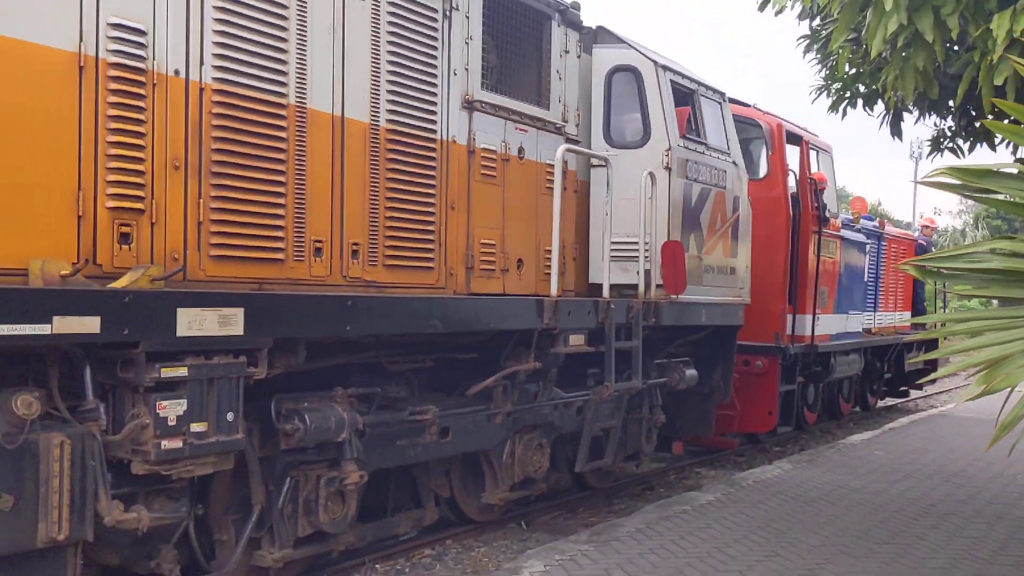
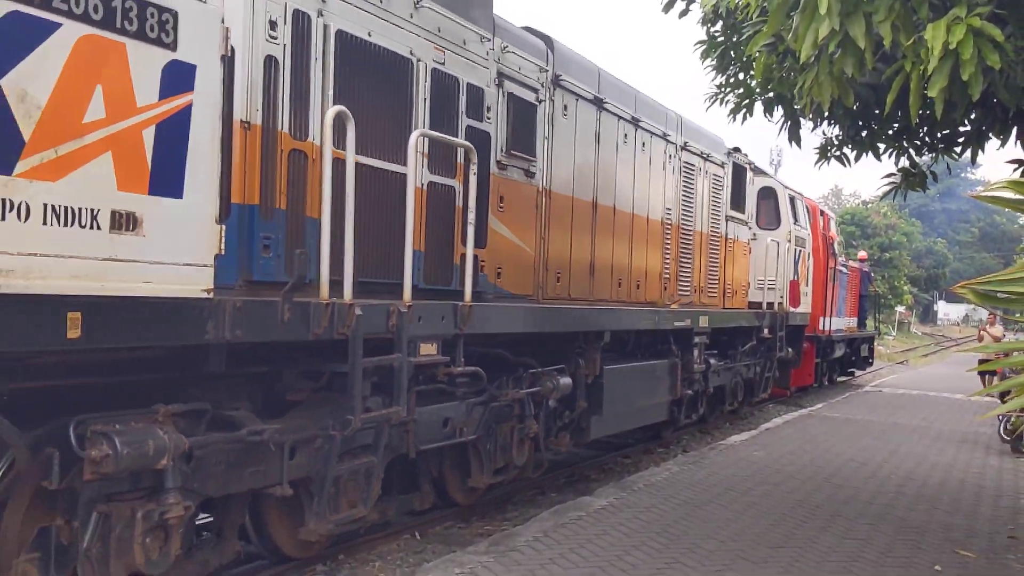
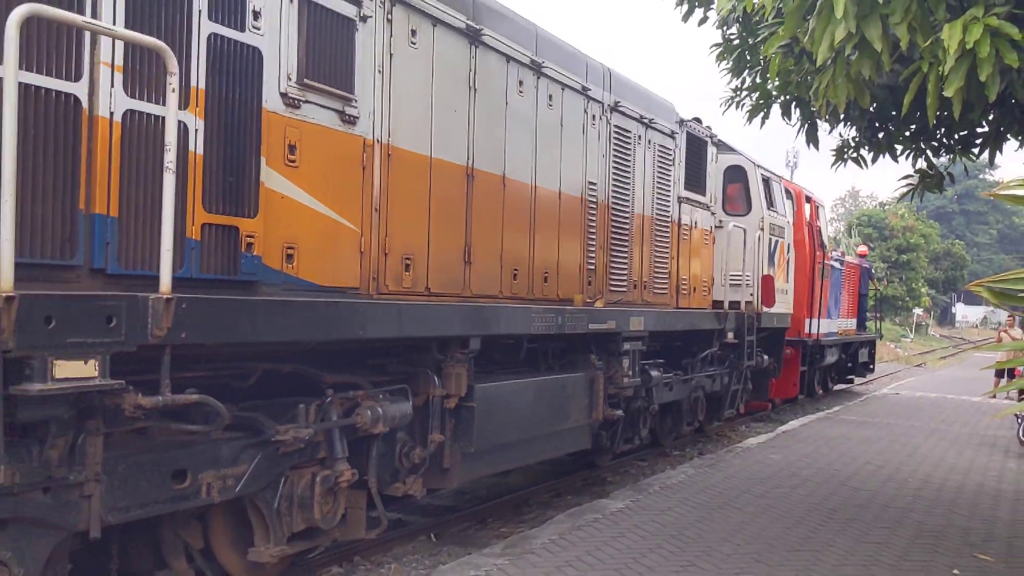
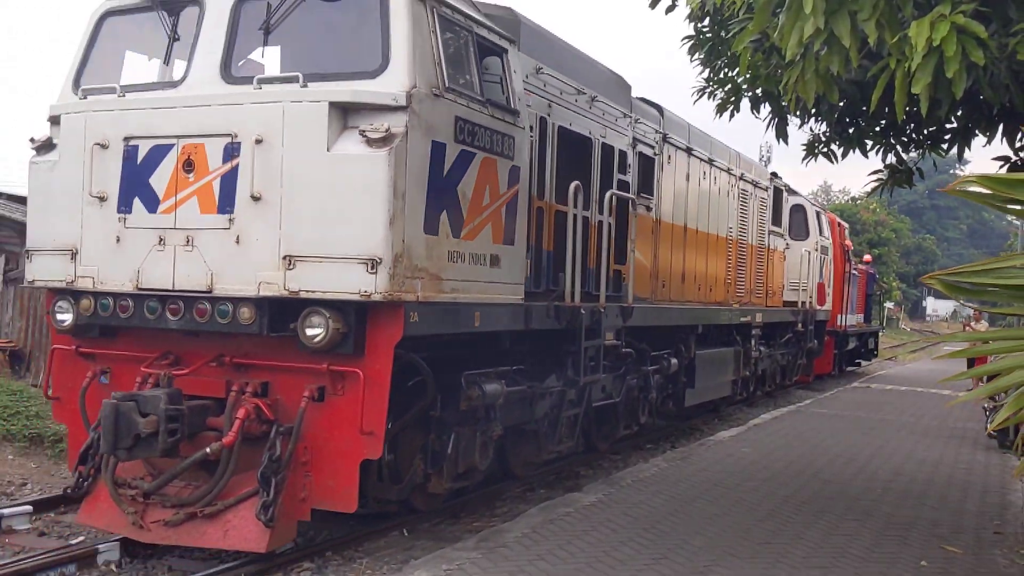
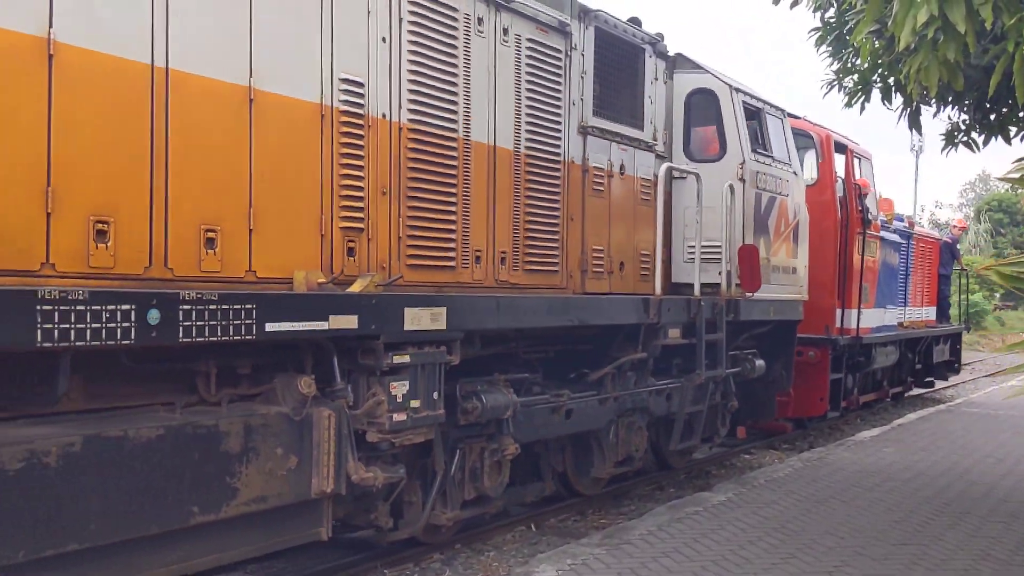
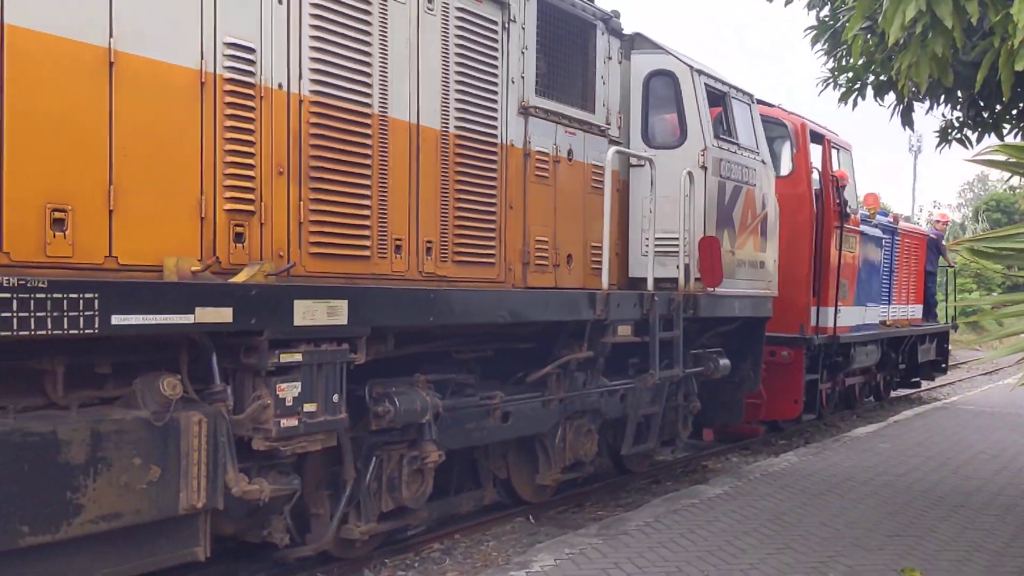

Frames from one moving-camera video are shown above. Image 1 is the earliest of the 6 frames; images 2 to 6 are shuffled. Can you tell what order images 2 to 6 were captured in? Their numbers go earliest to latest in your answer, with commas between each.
6, 5, 3, 2, 4
